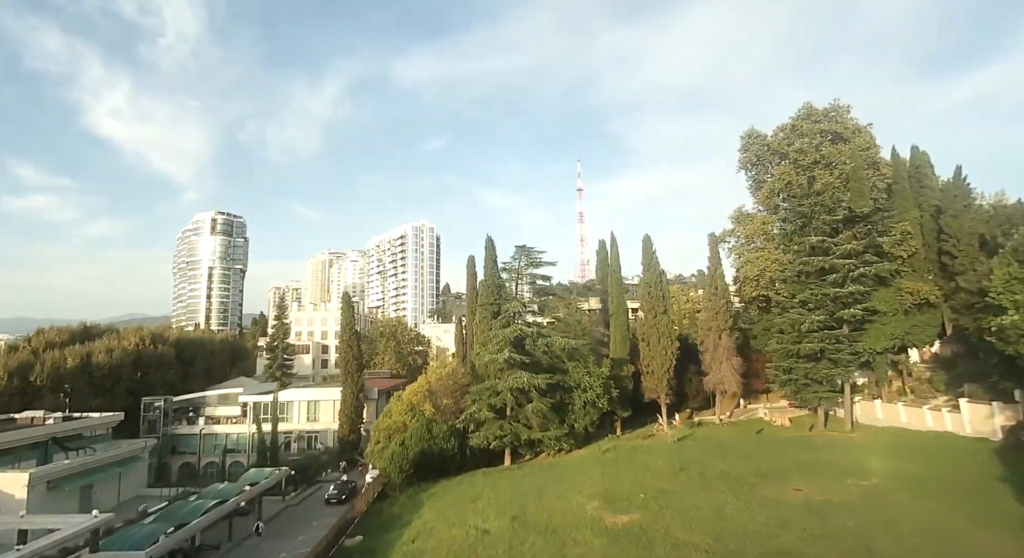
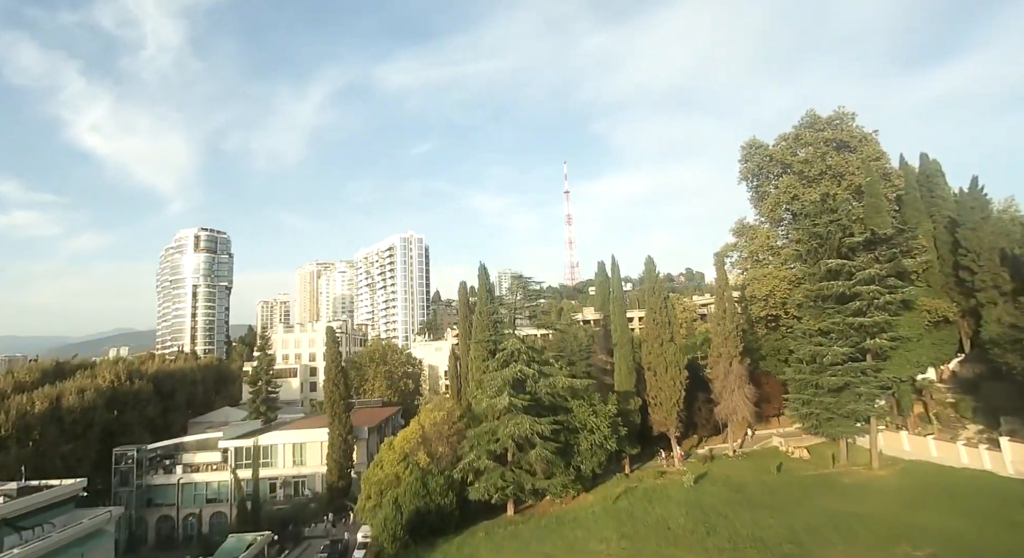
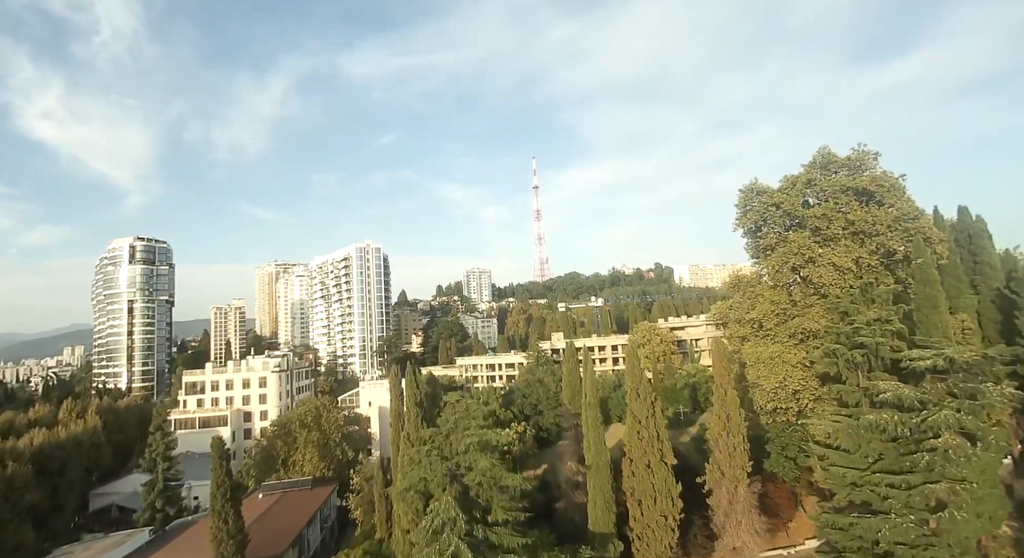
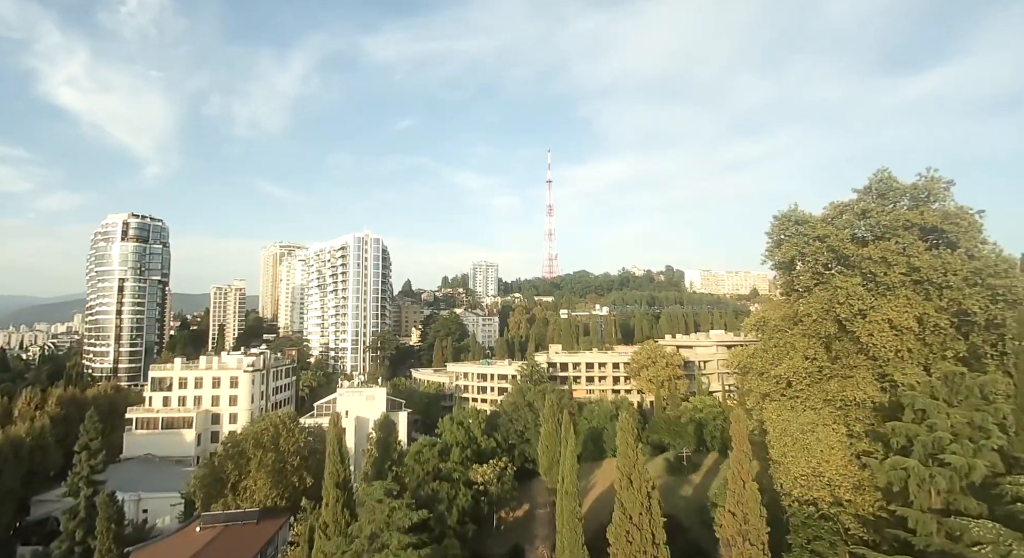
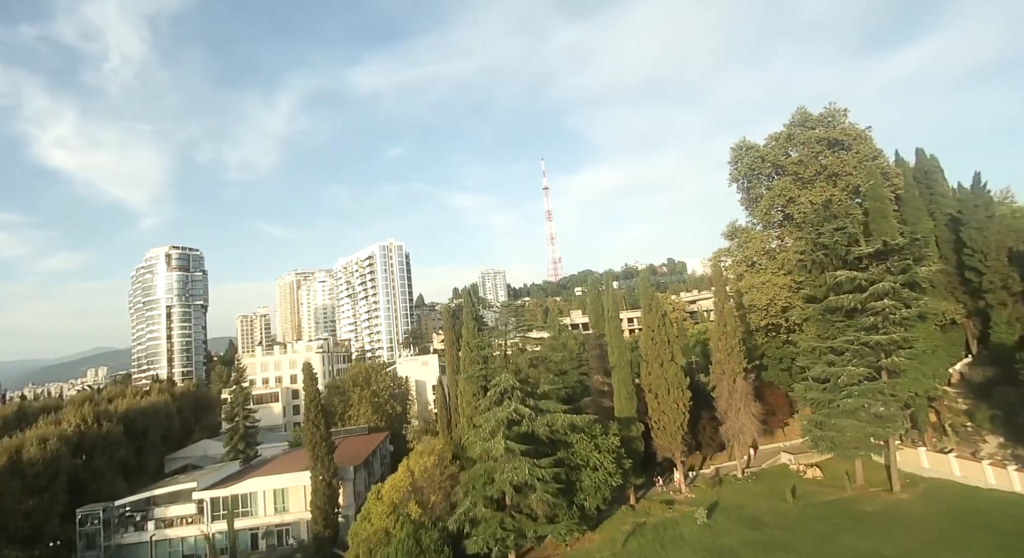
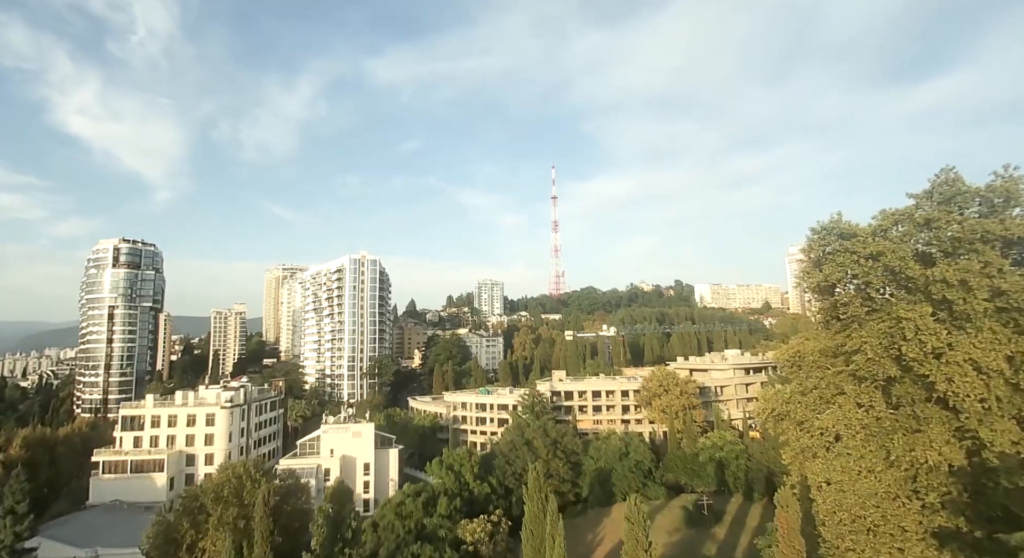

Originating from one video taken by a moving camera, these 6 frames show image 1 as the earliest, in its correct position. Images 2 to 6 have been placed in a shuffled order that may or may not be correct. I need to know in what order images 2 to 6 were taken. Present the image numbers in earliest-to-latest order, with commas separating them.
2, 5, 3, 4, 6
